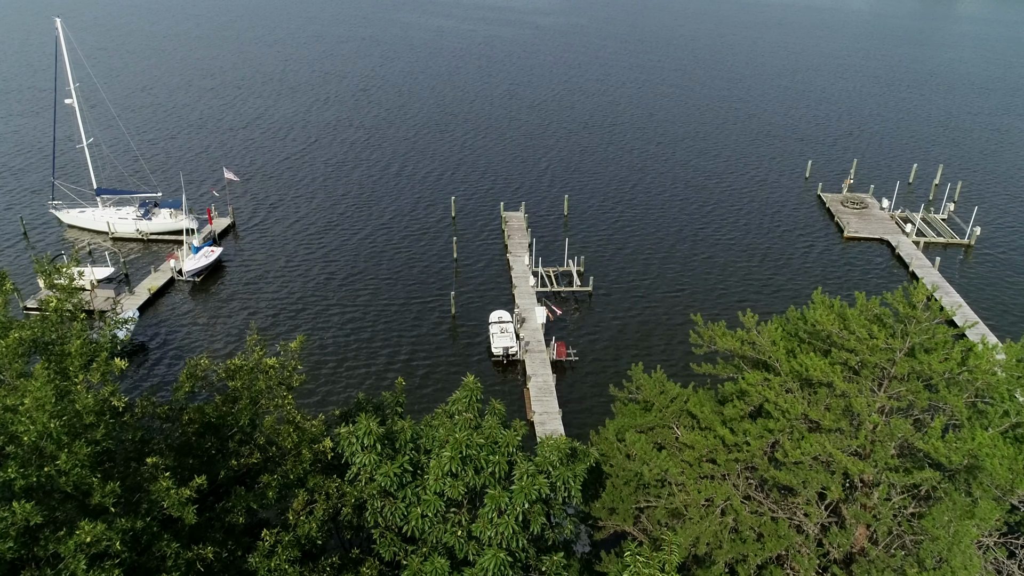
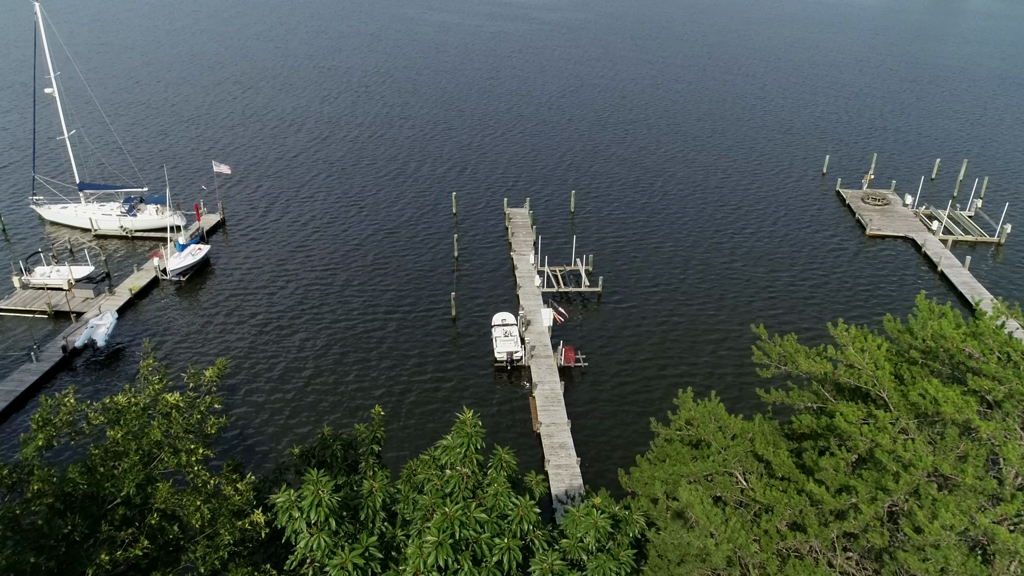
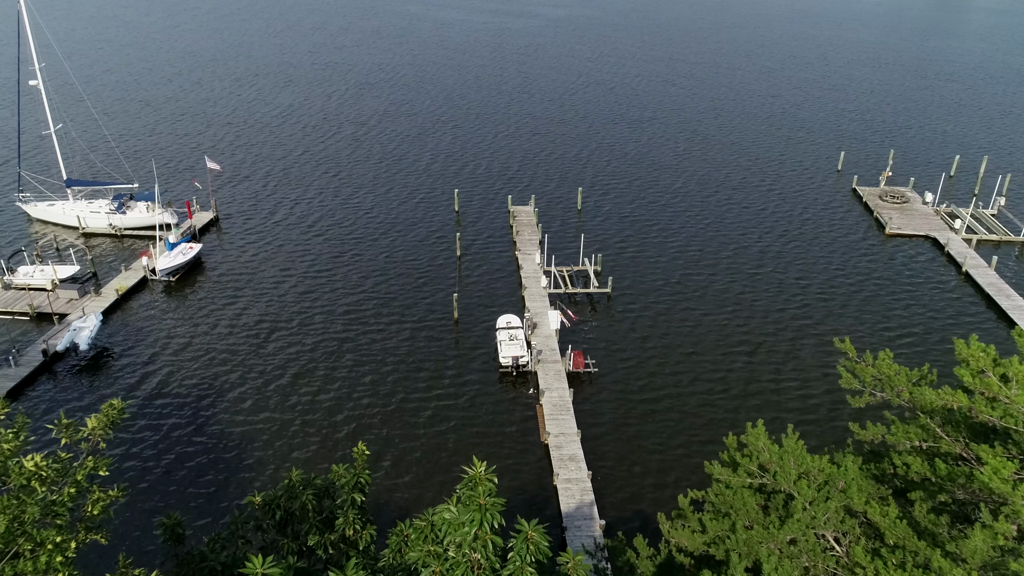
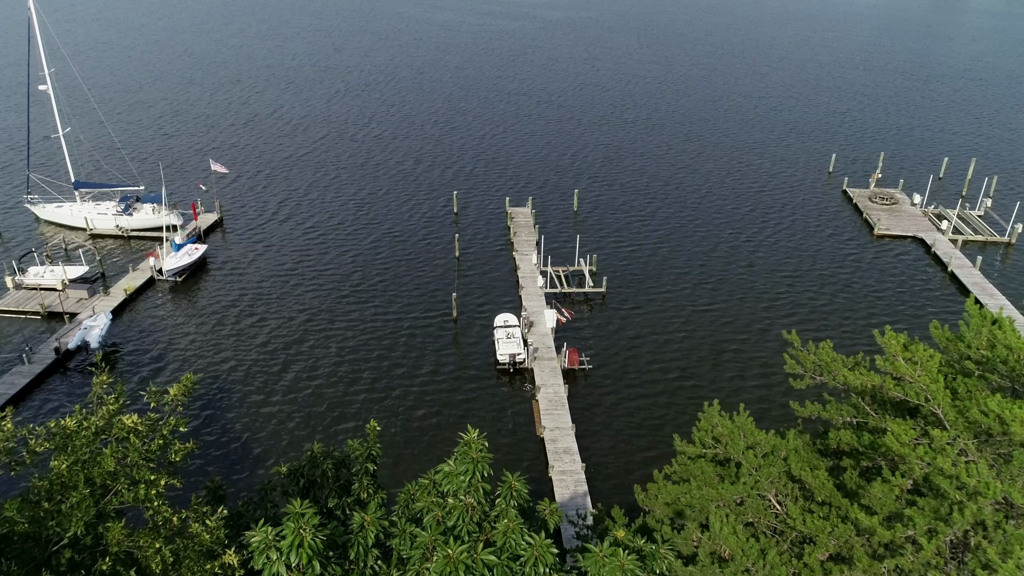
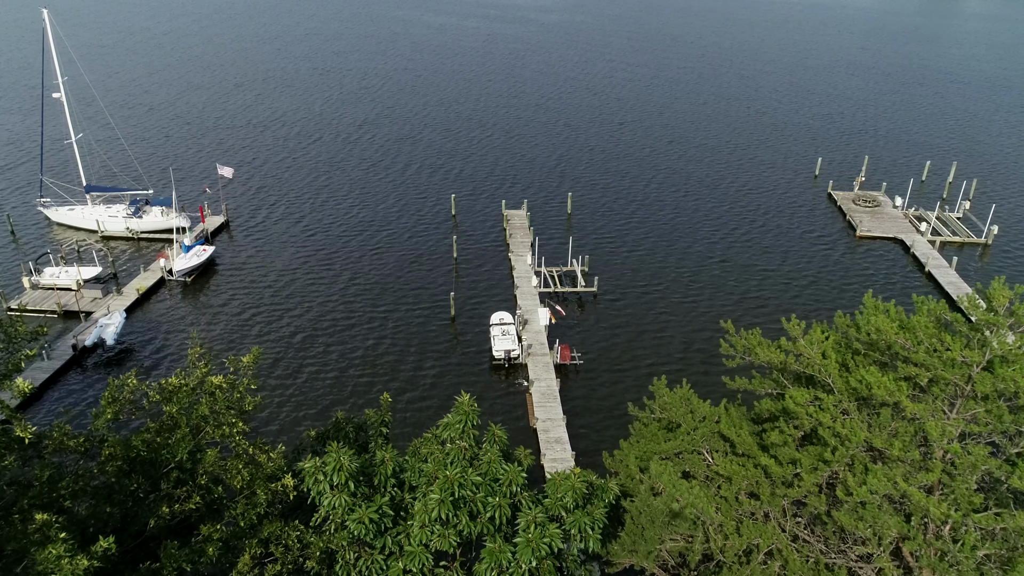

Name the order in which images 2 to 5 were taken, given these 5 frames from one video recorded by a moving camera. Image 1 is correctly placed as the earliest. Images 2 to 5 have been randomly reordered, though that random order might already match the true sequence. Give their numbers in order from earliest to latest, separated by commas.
5, 2, 4, 3
